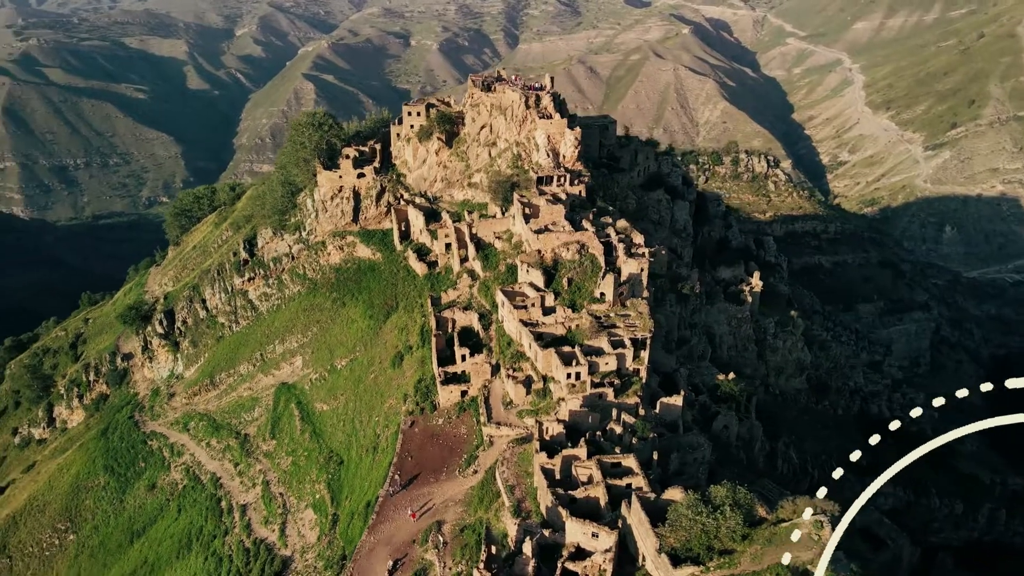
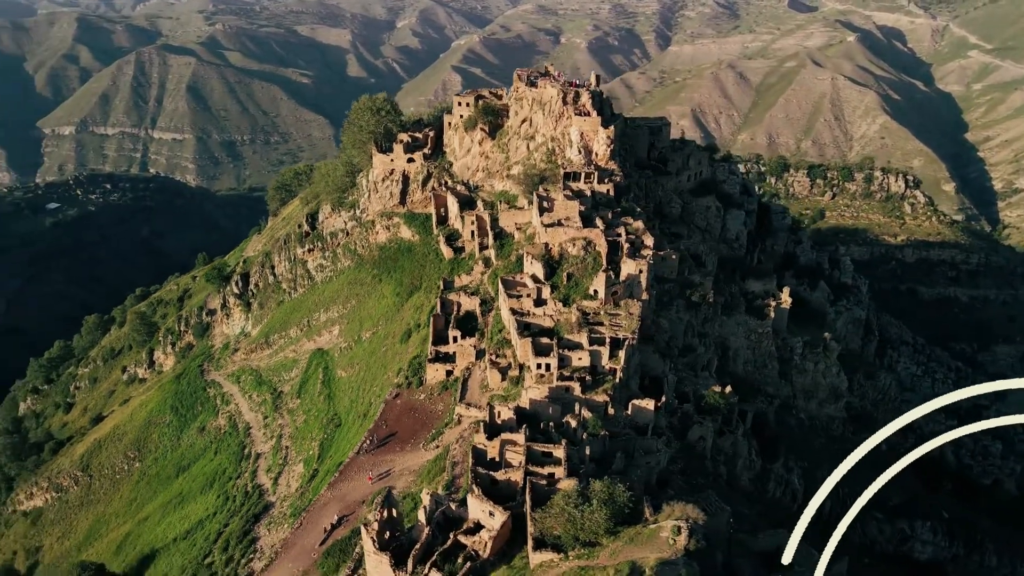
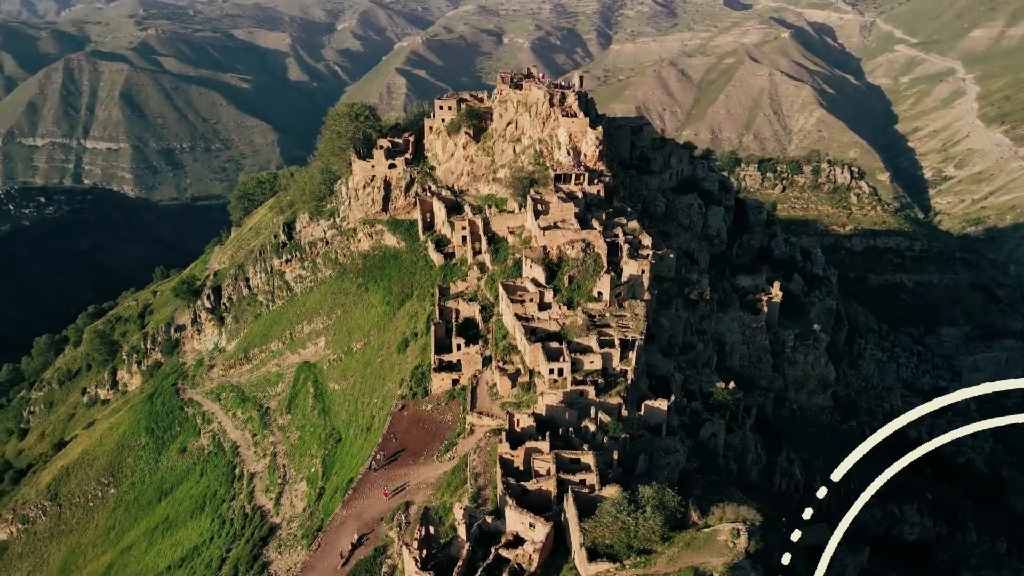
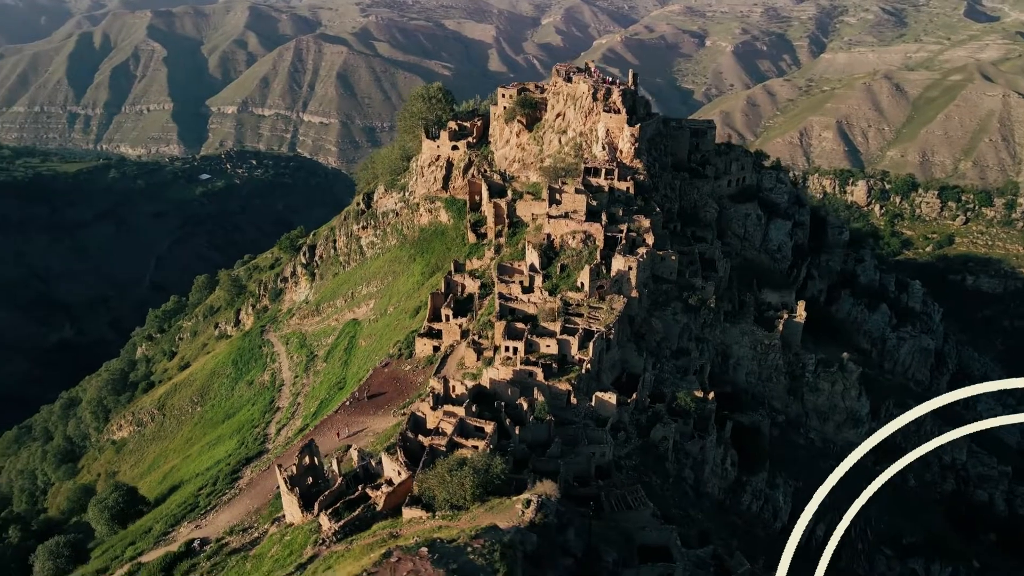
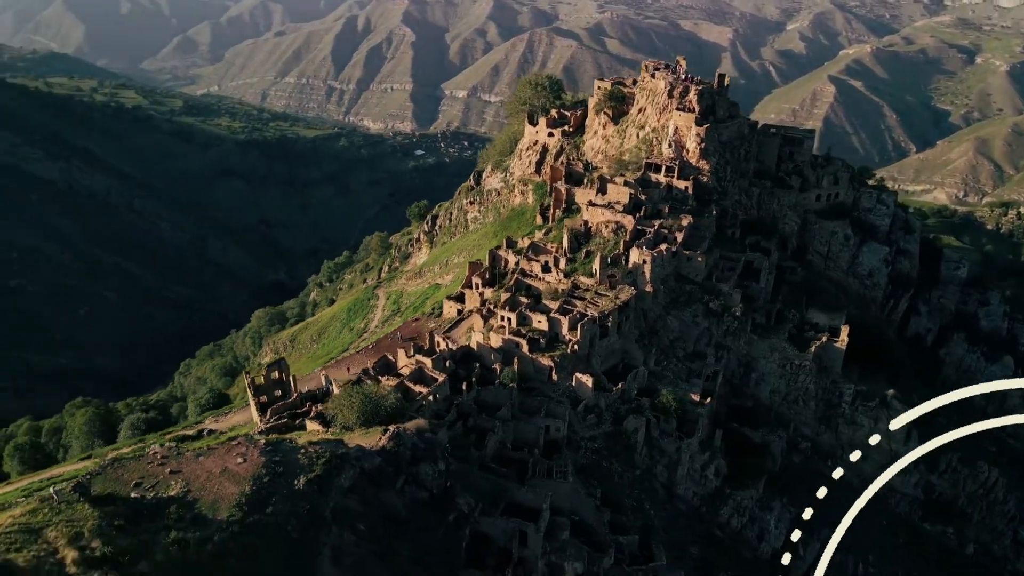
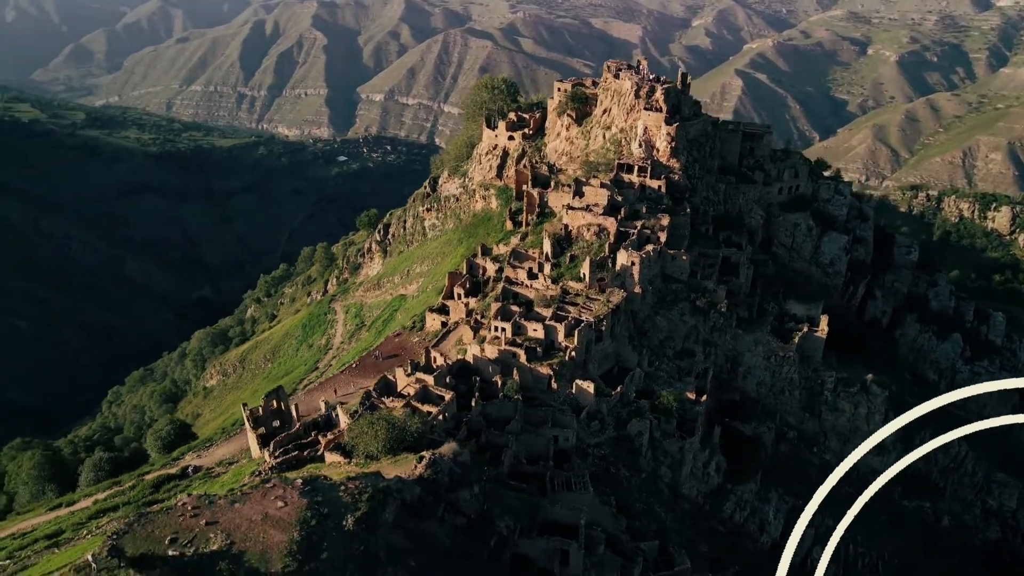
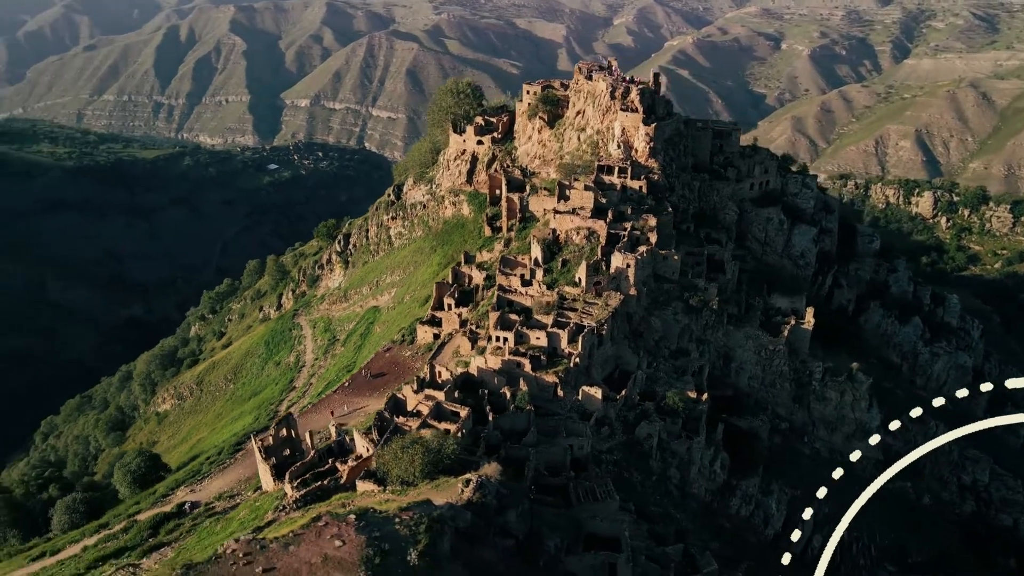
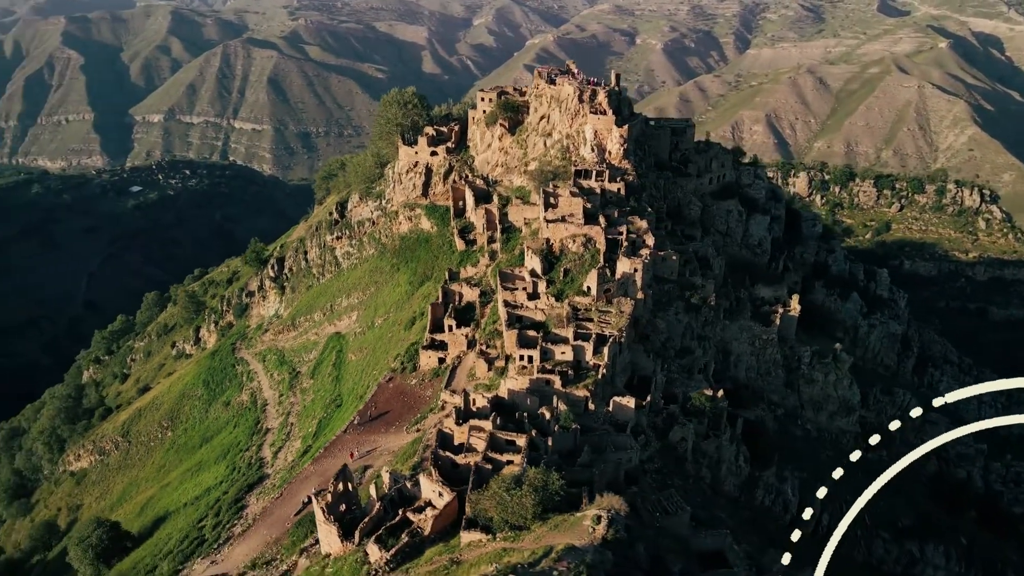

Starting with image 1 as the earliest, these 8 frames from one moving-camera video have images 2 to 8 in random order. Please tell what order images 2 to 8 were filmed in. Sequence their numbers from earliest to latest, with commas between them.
3, 2, 8, 4, 7, 6, 5
